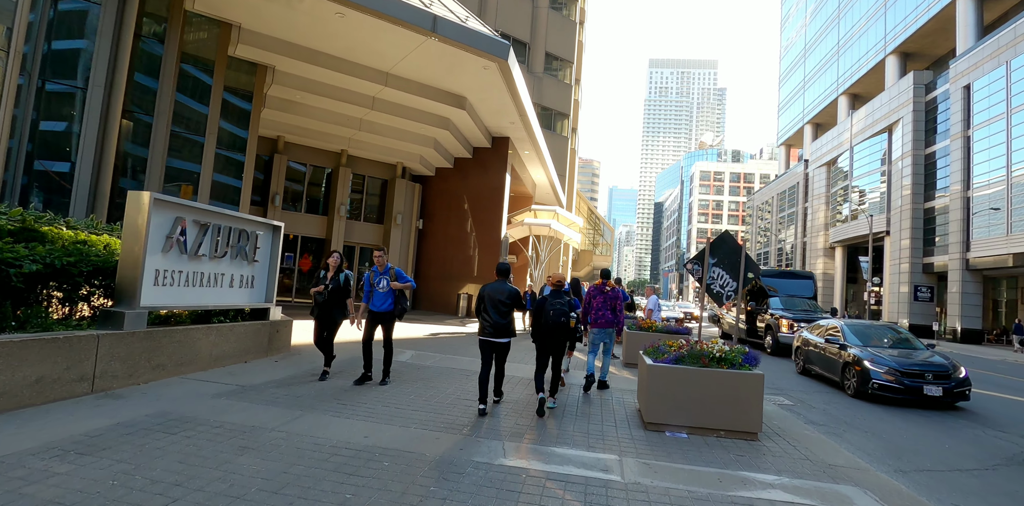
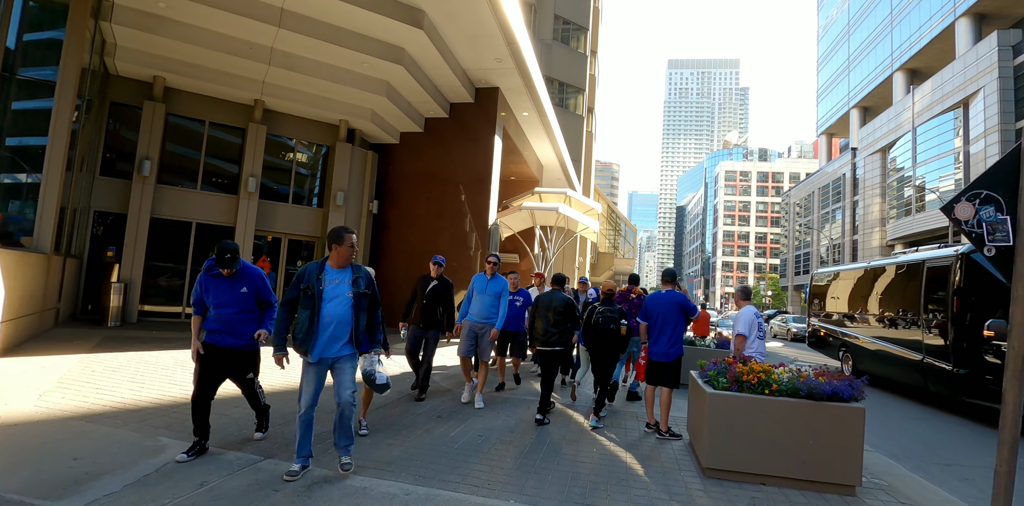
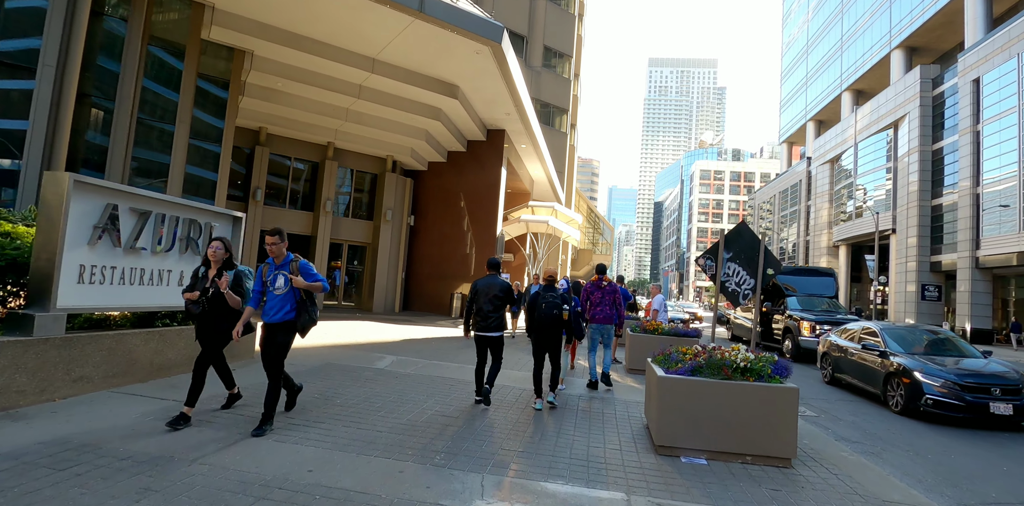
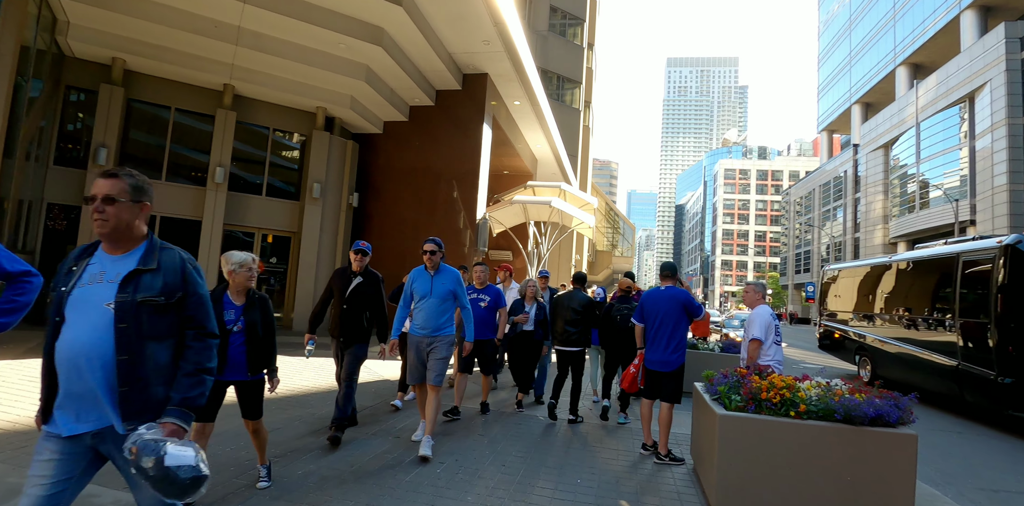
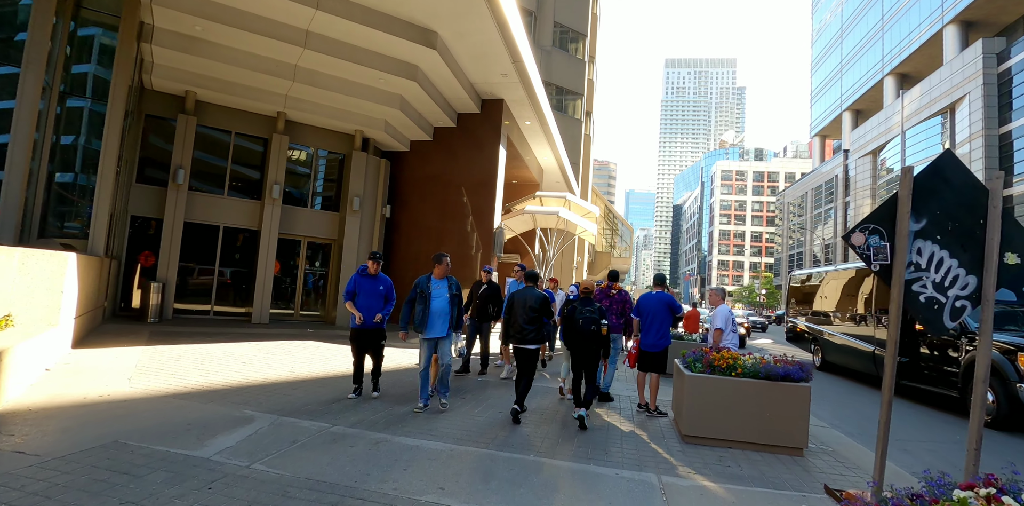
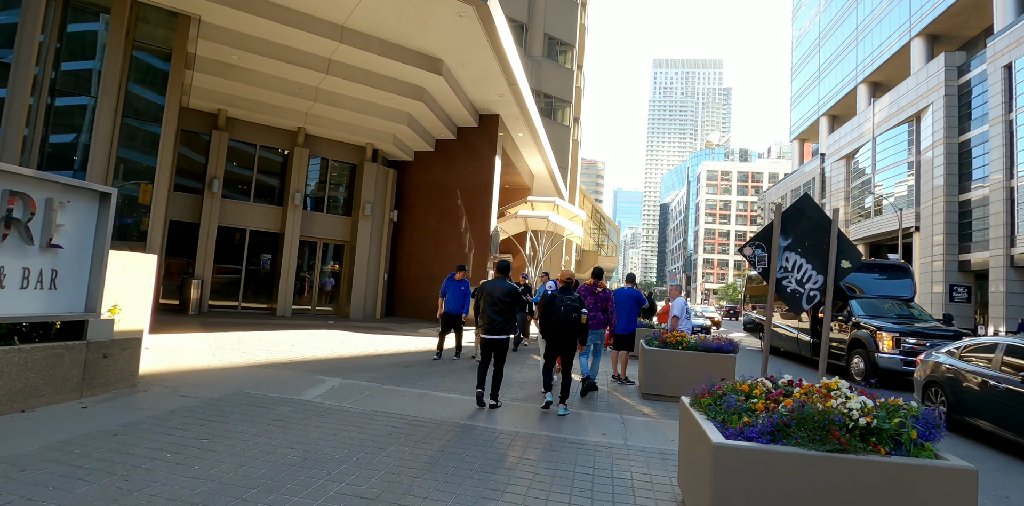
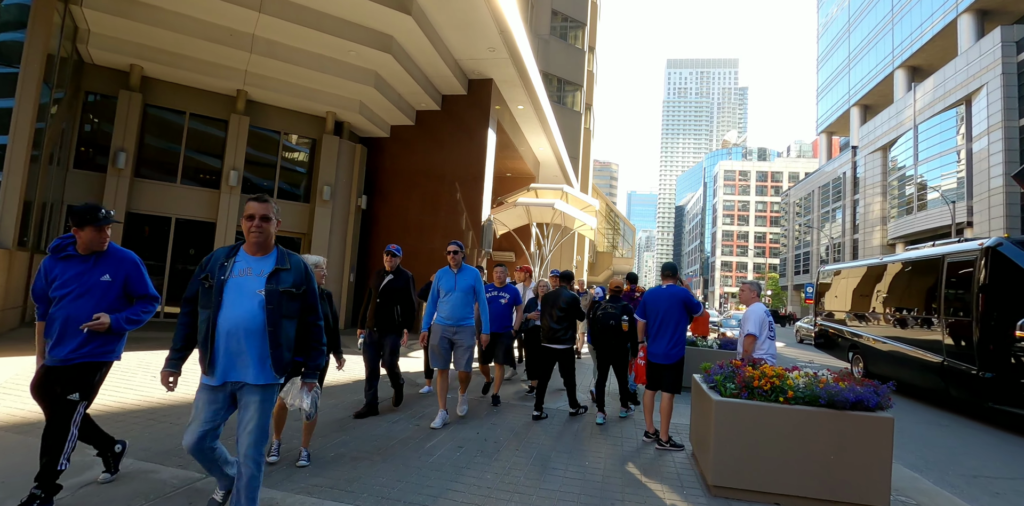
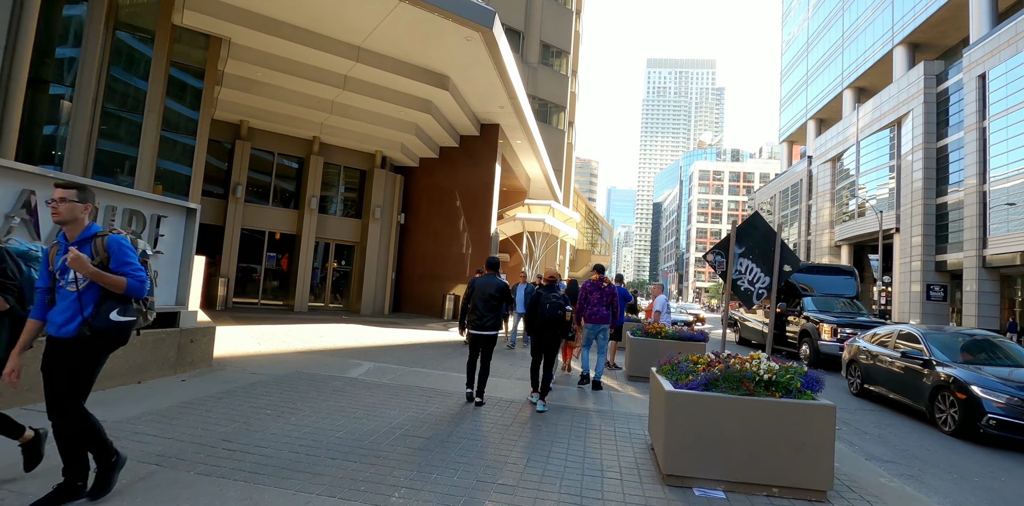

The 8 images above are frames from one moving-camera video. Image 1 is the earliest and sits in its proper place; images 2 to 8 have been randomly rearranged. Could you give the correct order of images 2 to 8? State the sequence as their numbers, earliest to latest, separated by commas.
3, 8, 6, 5, 2, 7, 4
